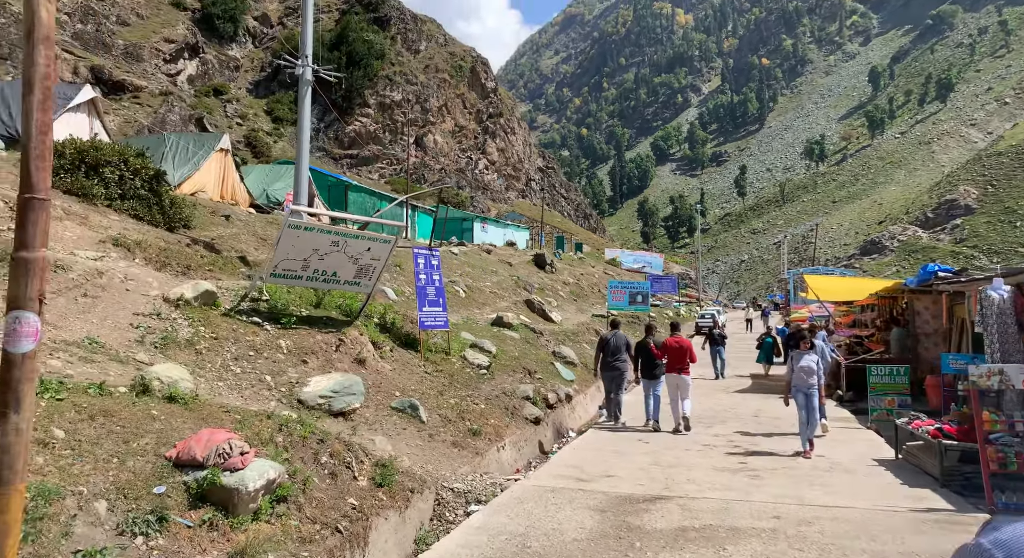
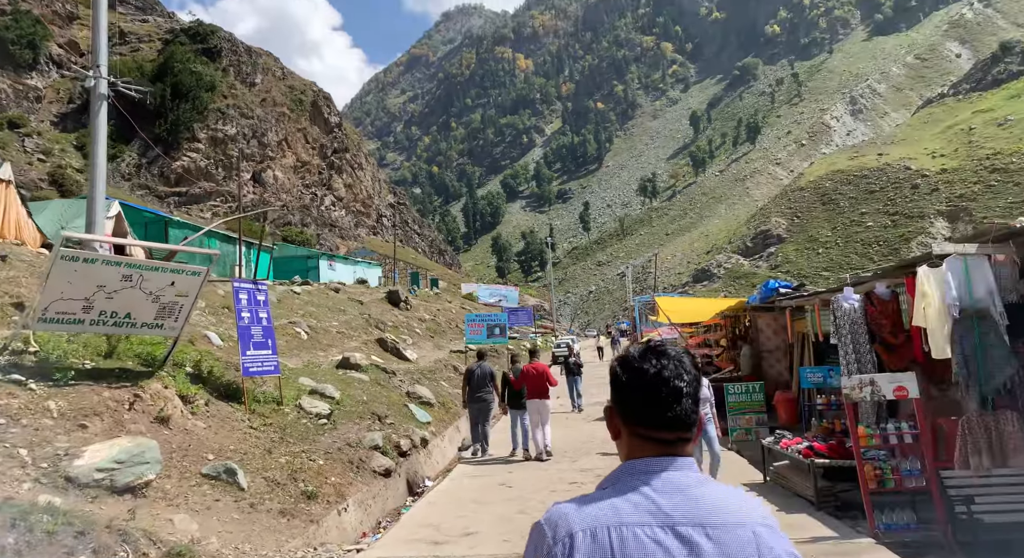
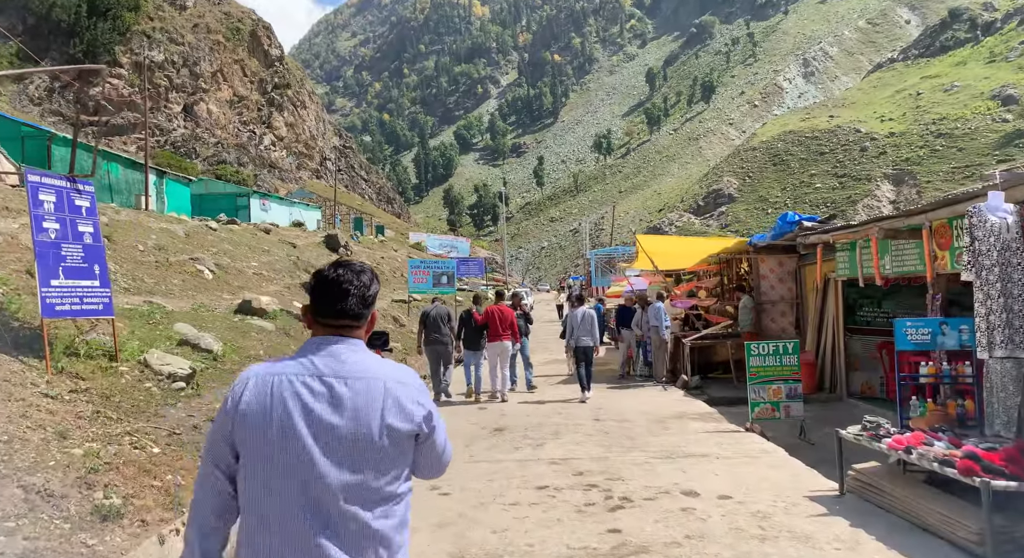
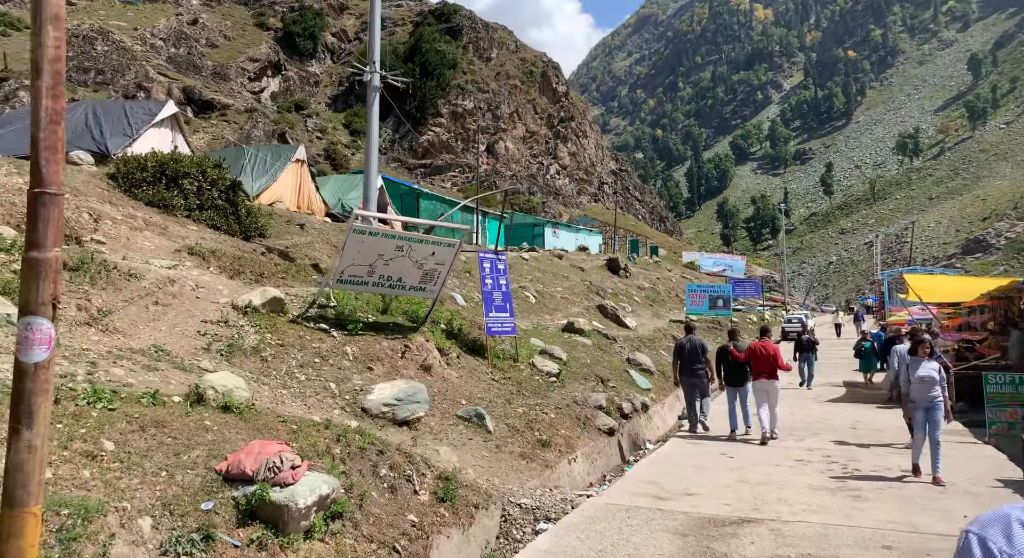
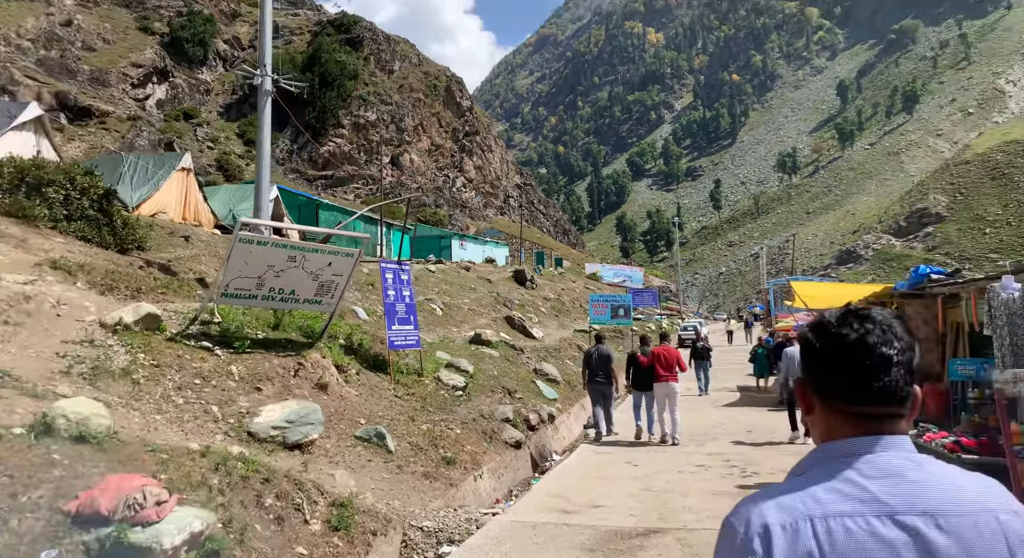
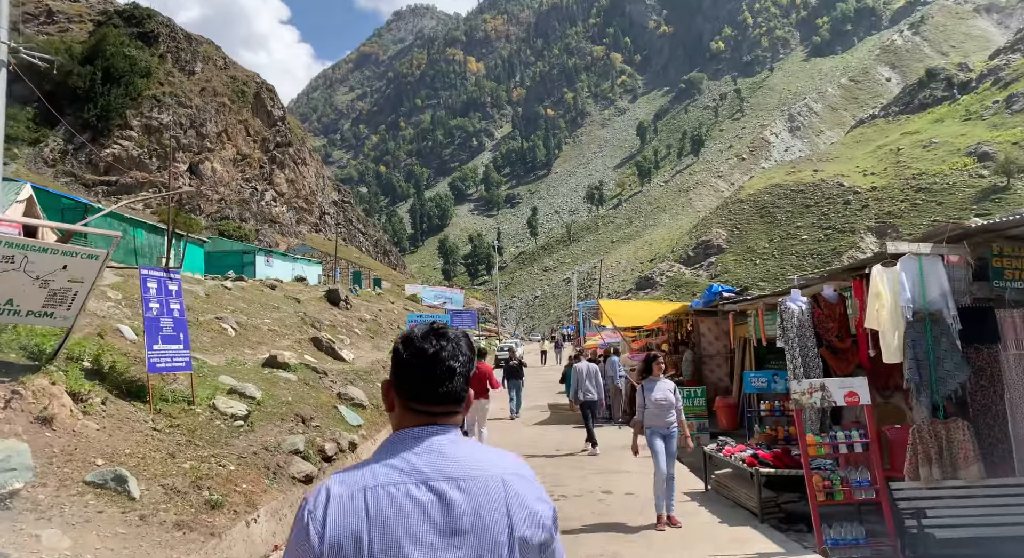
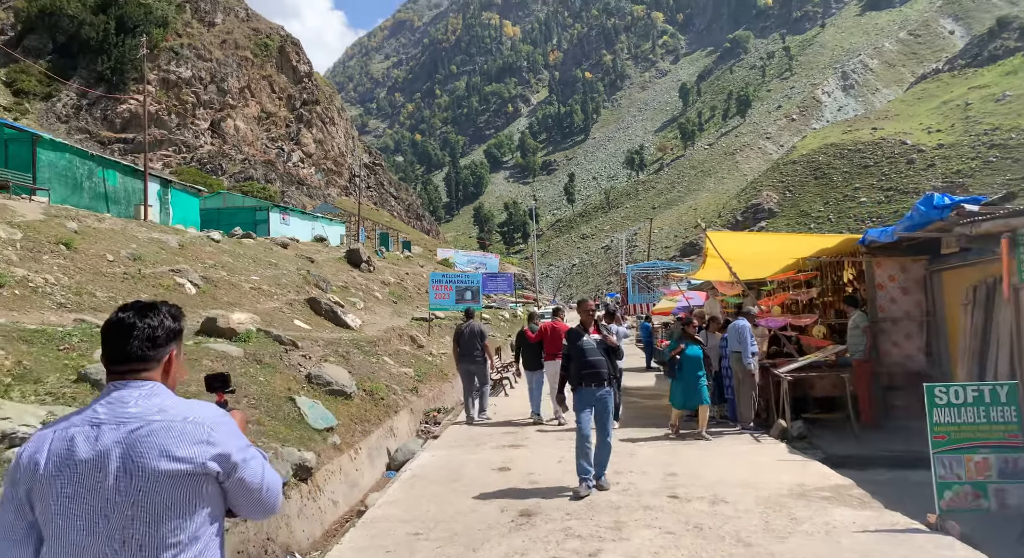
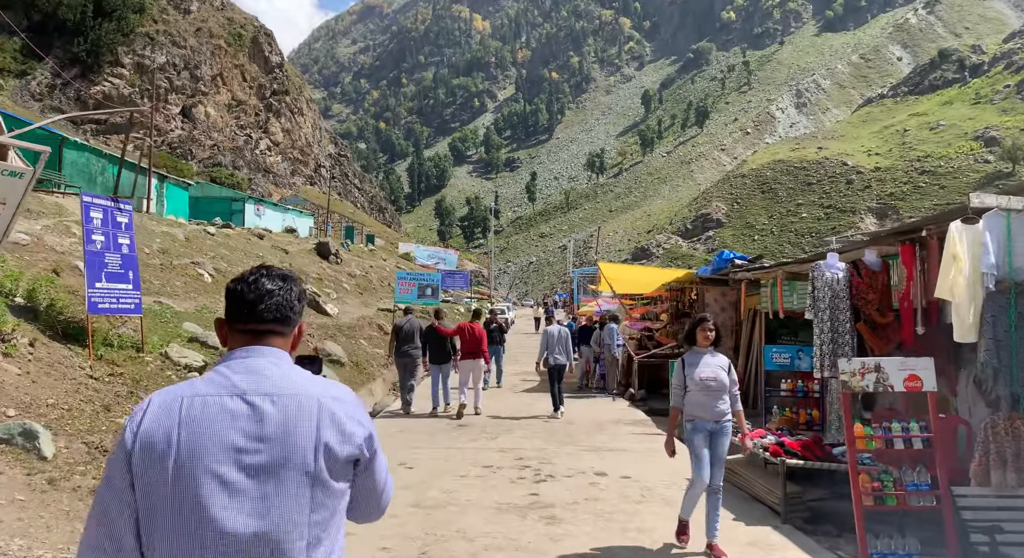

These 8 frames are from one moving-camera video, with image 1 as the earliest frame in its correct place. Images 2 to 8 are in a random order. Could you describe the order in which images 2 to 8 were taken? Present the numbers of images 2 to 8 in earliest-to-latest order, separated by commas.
4, 5, 2, 6, 8, 3, 7
